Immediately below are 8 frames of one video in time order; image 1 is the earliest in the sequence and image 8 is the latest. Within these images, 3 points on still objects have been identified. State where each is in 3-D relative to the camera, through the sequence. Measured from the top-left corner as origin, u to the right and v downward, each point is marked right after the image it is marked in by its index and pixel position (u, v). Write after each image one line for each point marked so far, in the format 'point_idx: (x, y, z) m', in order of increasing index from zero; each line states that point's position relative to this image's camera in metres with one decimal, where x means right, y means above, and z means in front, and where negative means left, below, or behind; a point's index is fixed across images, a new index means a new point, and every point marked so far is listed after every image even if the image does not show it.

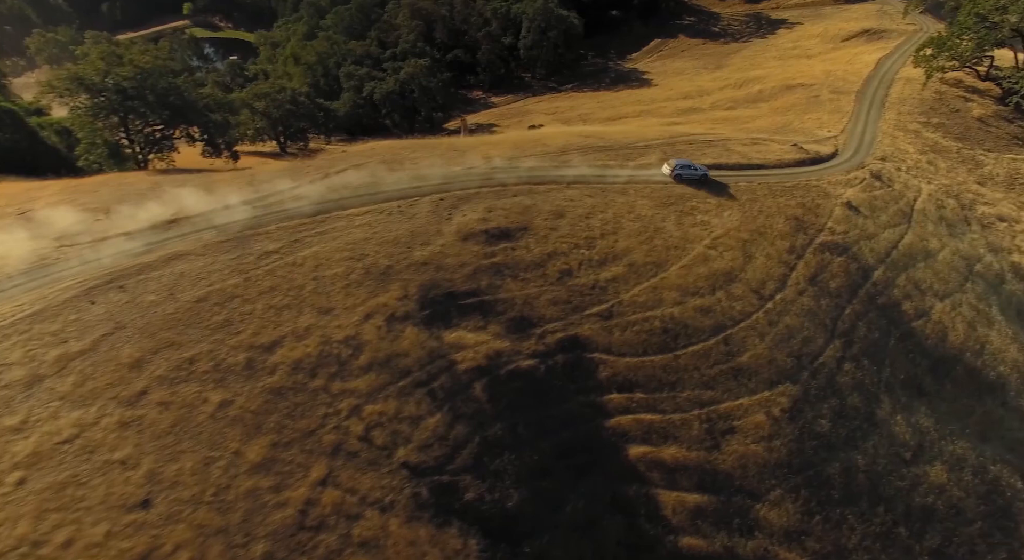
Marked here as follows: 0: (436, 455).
0: (-2.7, -6.2, +19.9) m
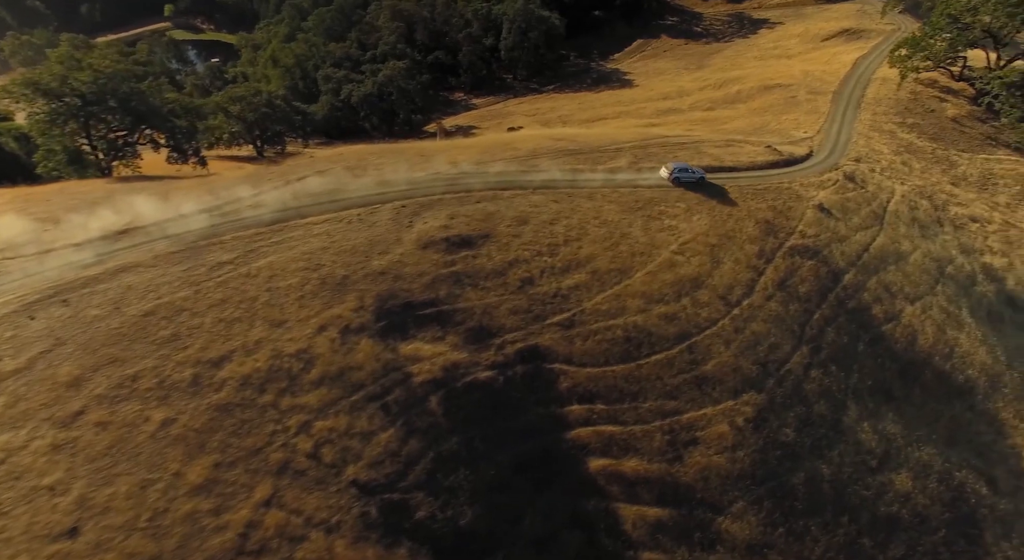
0: (-4.3, -6.6, +19.3) m
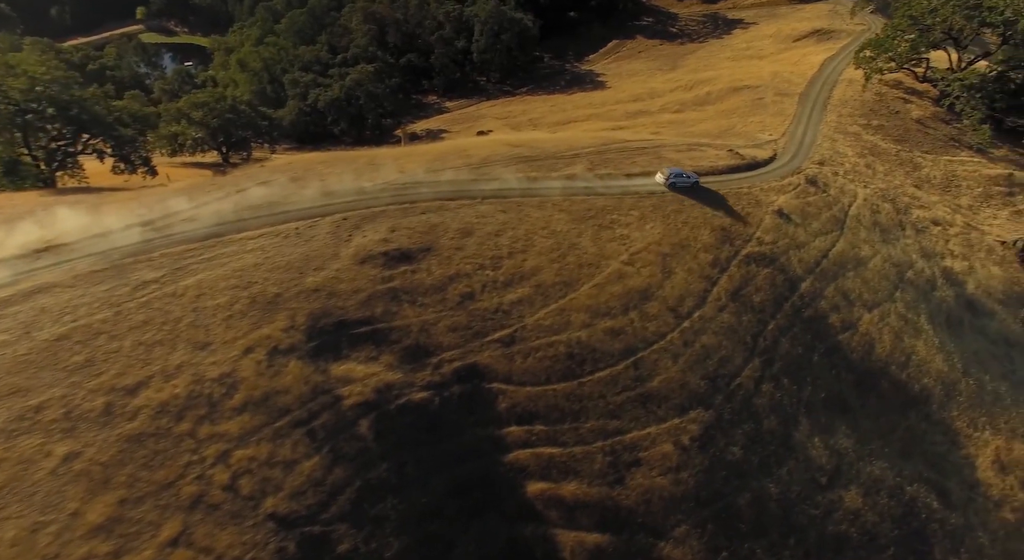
0: (-6.6, -7.3, +18.3) m
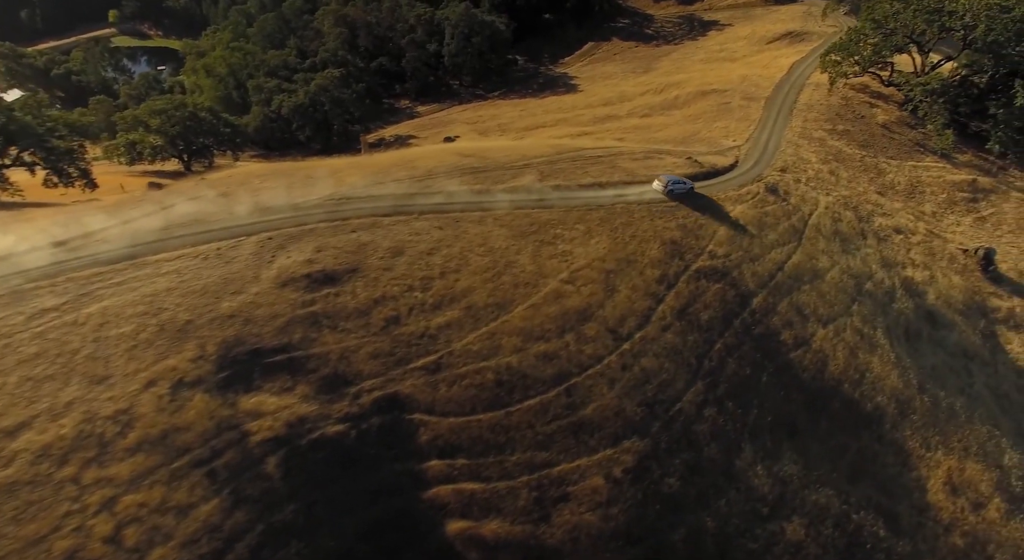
0: (-9.3, -8.2, +17.0) m
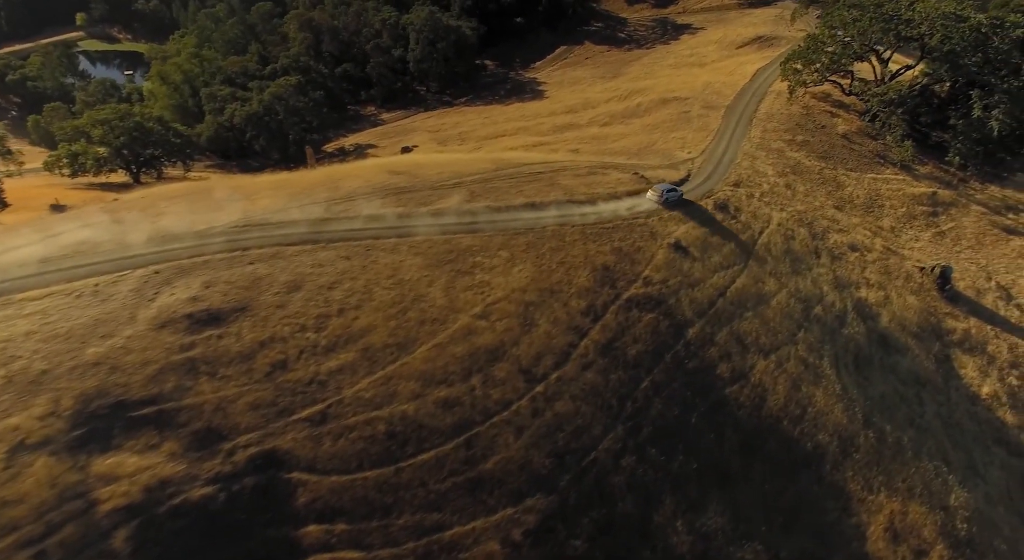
0: (-13.0, -9.8, +14.9) m
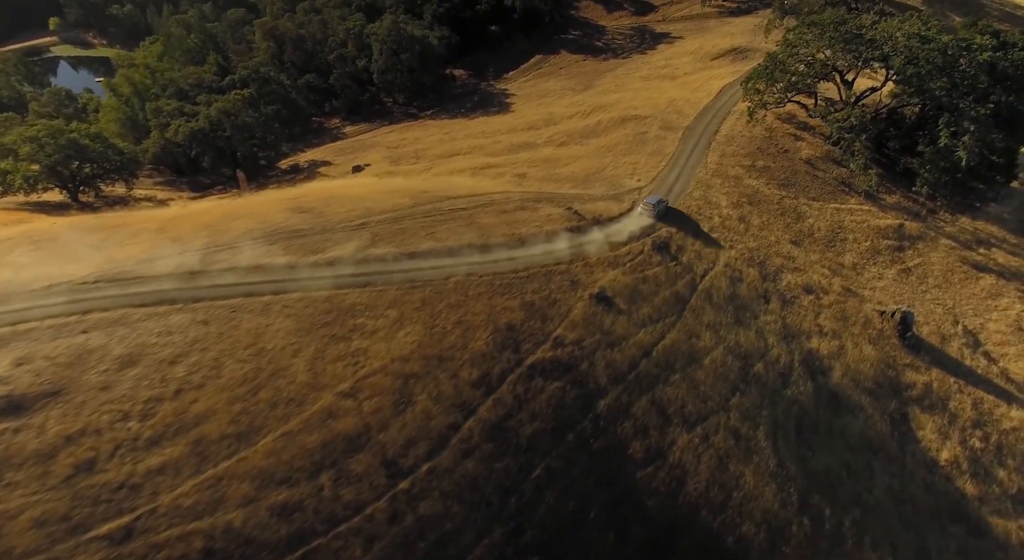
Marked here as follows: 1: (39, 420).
0: (-17.7, -12.4, +11.8) m
1: (-15.3, -4.4, +18.4) m
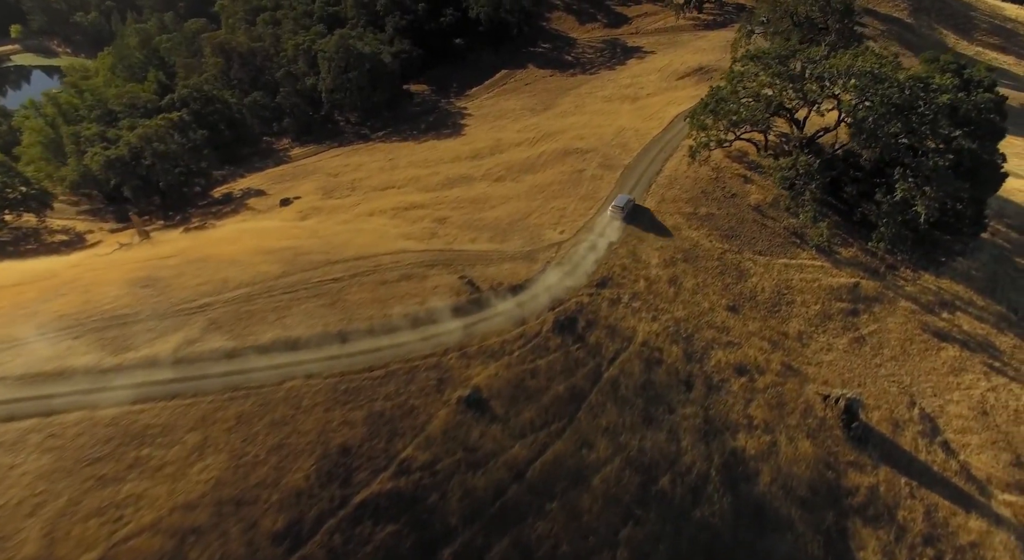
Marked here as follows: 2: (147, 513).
0: (-23.7, -16.4, +7.3) m
1: (-21.2, -8.4, +13.9) m
2: (-11.2, -7.1, +17.4) m
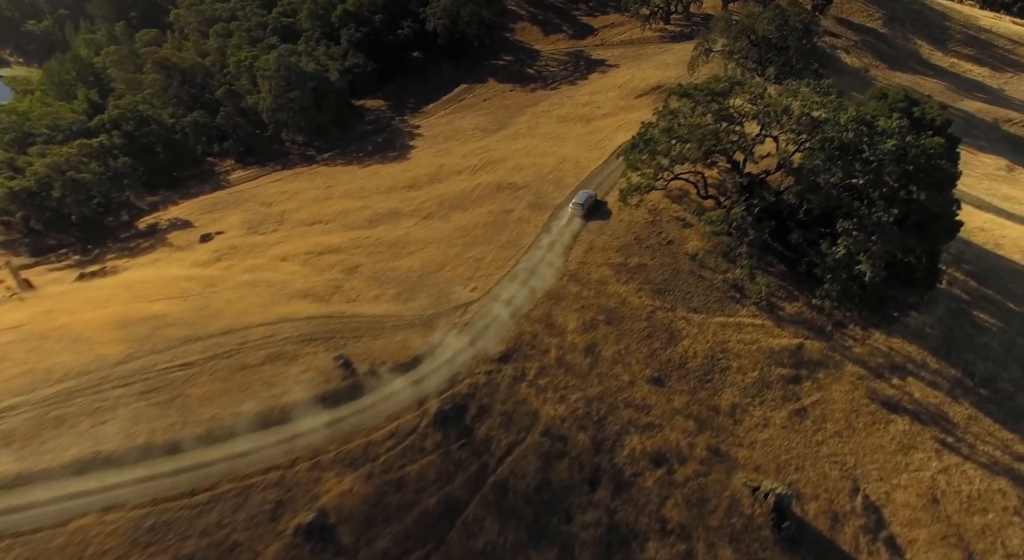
0: (-28.5, -20.1, +3.2) m
1: (-26.2, -12.2, +9.9) m
2: (-16.3, -10.8, +13.5) m
